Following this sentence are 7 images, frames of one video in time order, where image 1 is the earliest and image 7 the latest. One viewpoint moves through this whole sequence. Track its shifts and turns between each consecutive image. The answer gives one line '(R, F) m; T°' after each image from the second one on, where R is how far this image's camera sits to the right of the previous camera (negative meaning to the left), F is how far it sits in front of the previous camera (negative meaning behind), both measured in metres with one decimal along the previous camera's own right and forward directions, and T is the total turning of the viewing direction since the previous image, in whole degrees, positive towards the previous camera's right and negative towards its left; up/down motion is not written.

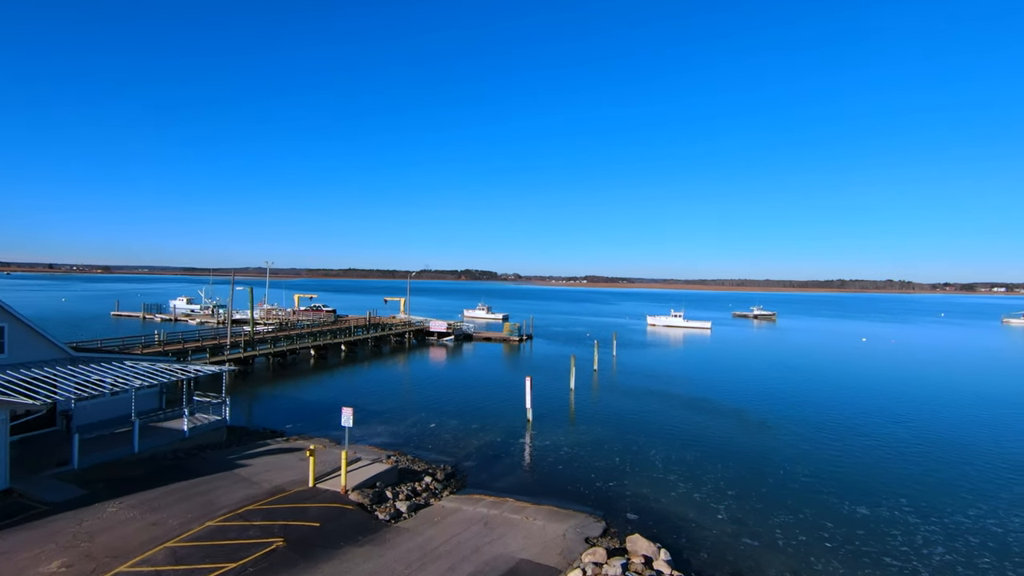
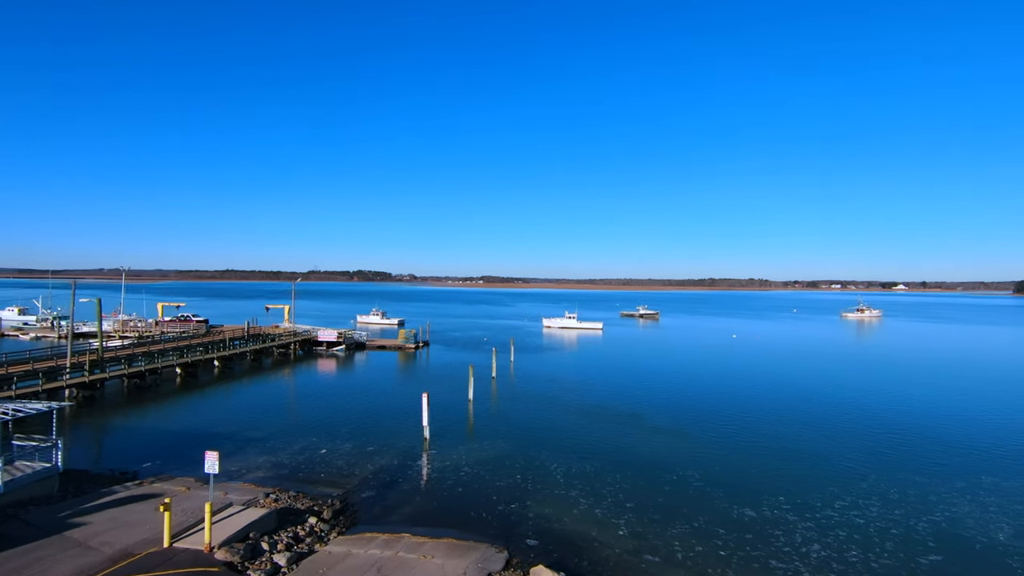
(0.0, +0.9) m; +11°
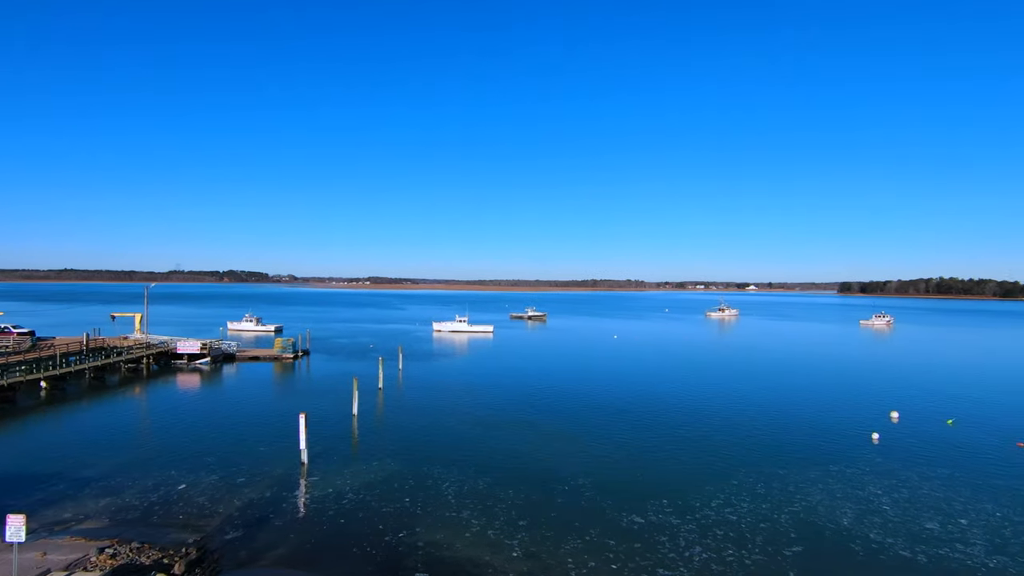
(0.0, +0.7) m; +12°
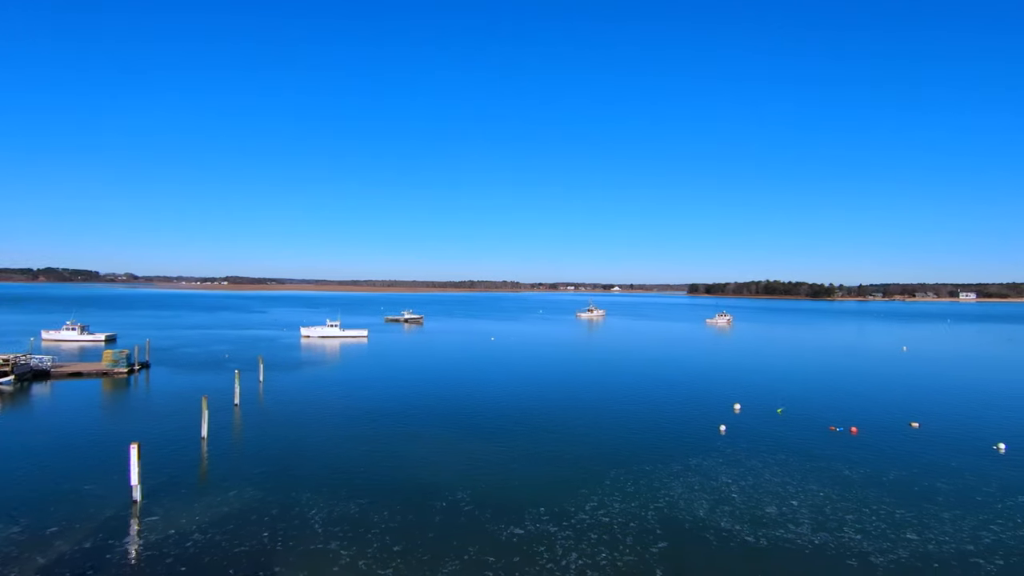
(0.0, +0.5) m; +13°
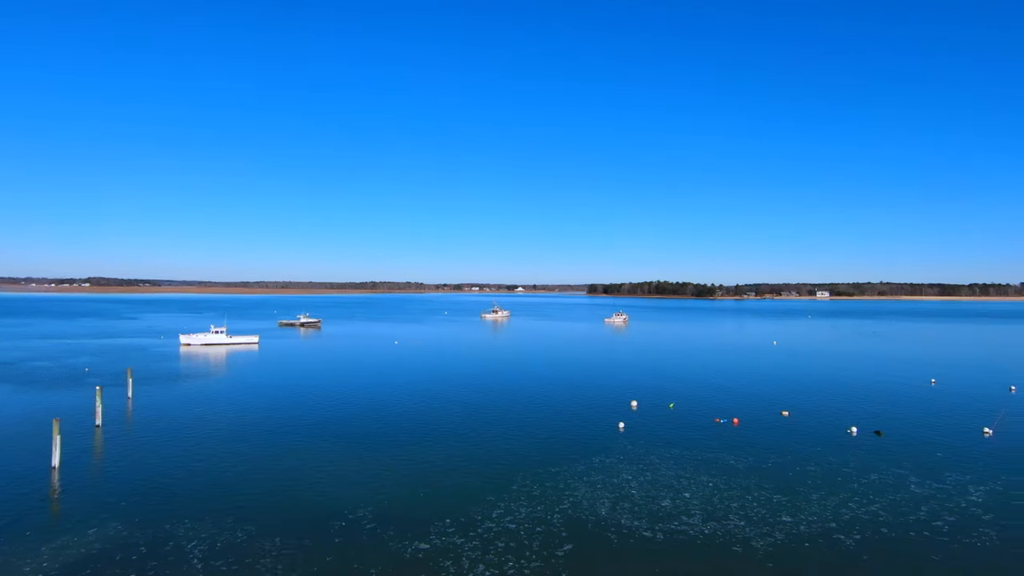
(0.0, +0.3) m; +10°
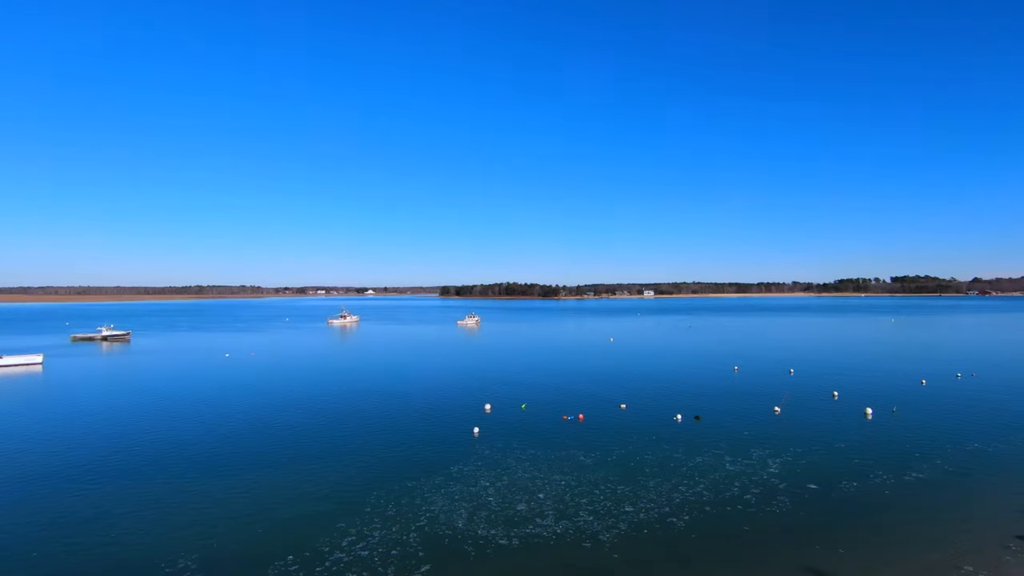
(0.0, +0.4) m; +16°
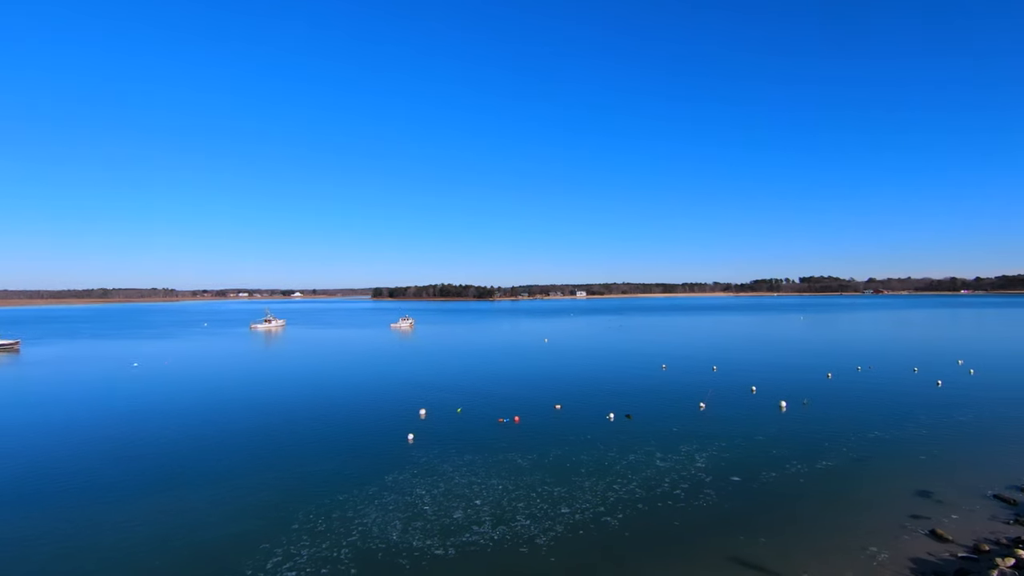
(0.0, +0.2) m; +7°
